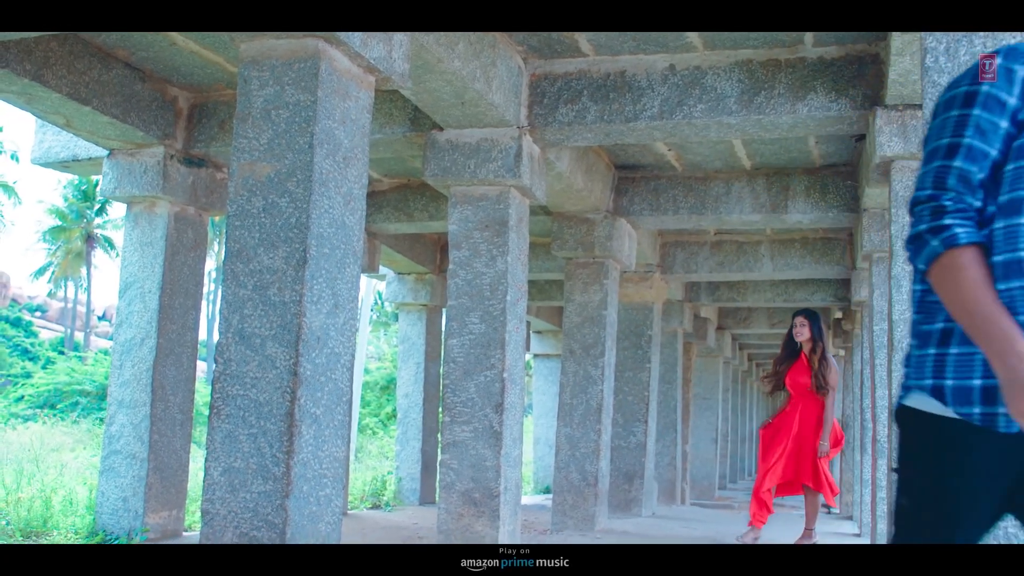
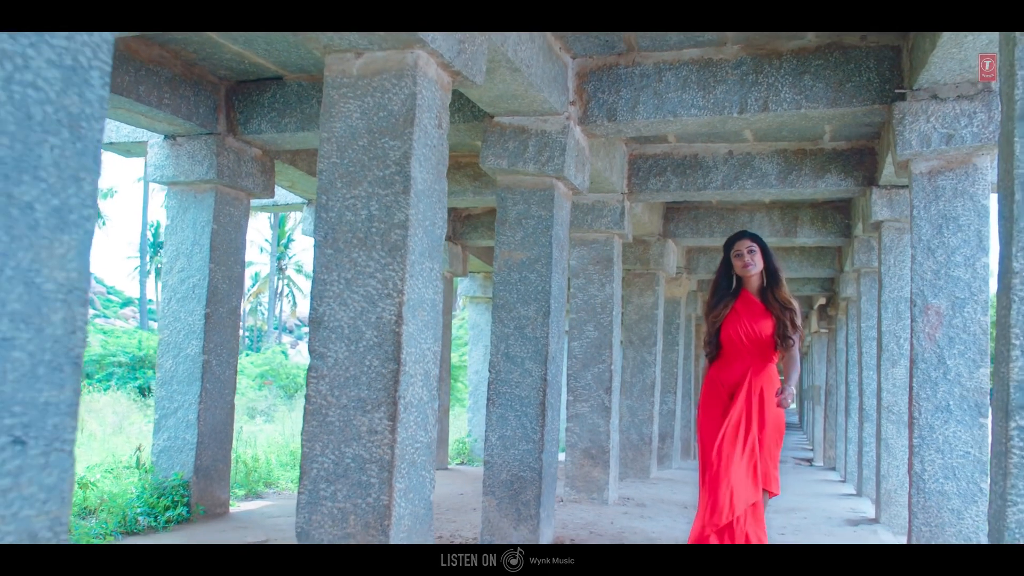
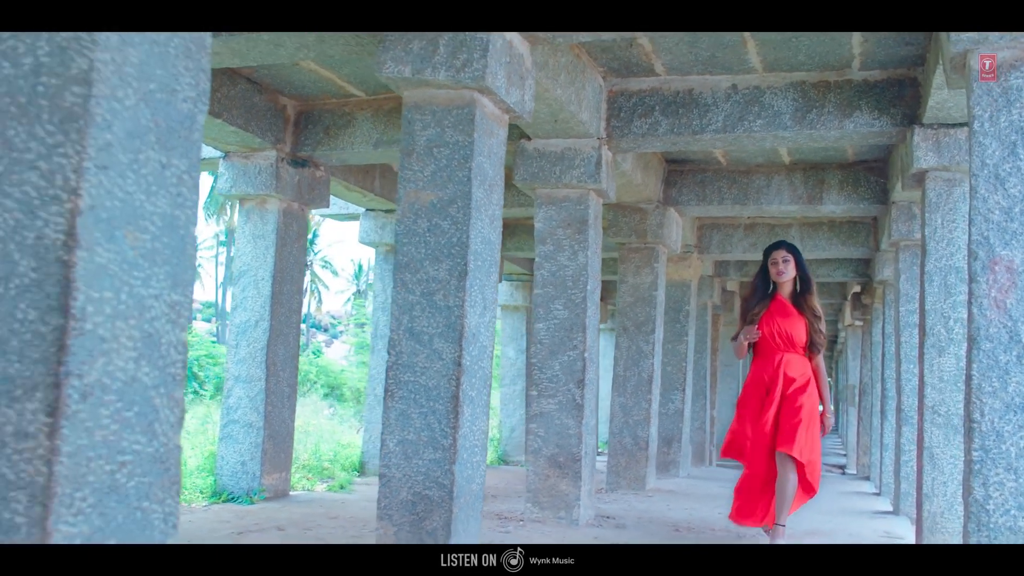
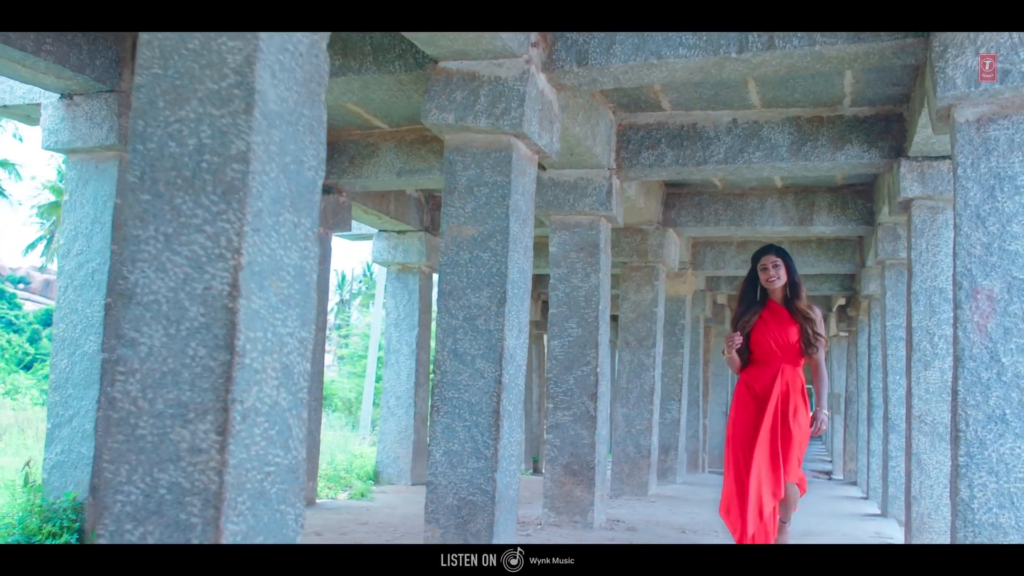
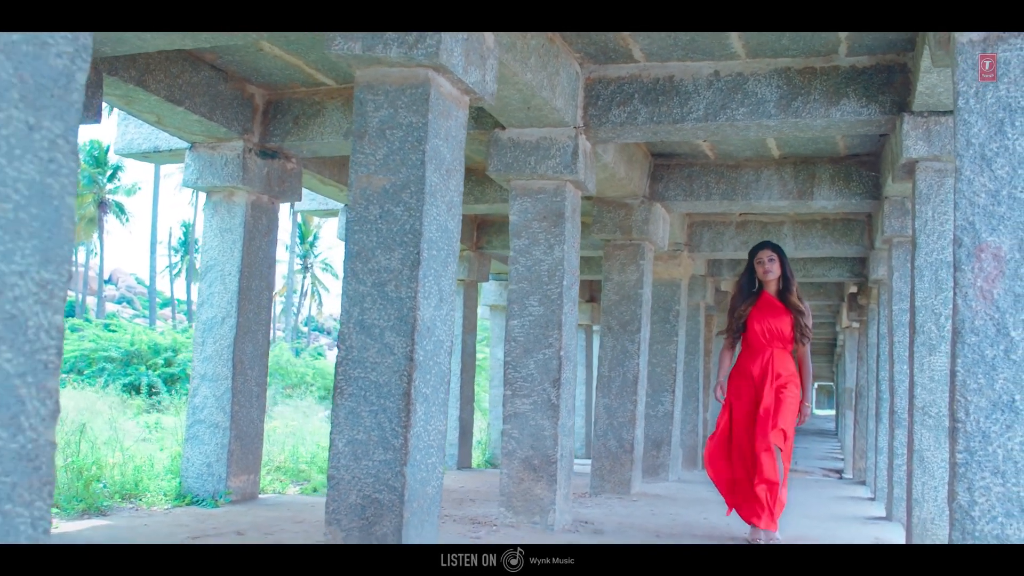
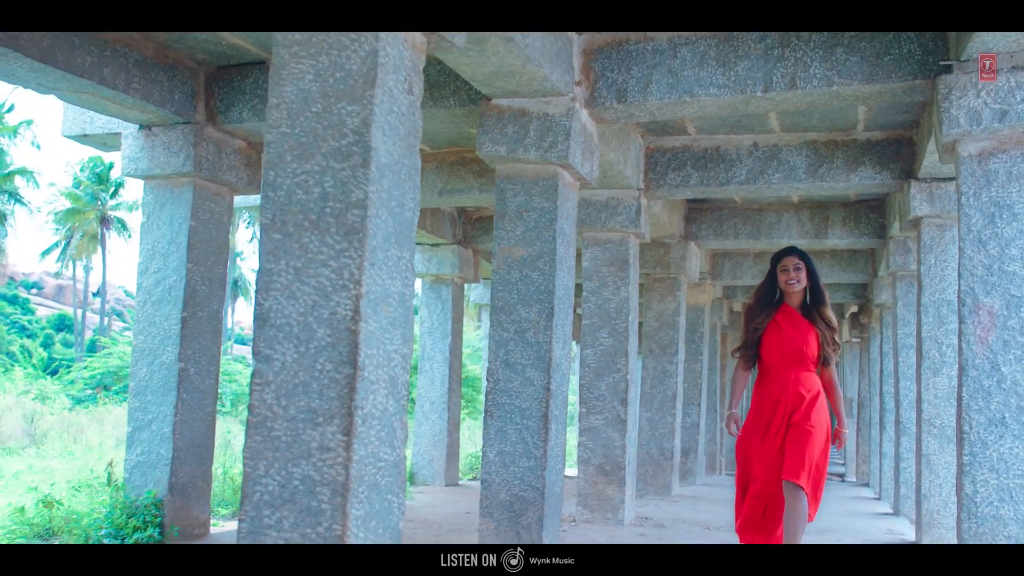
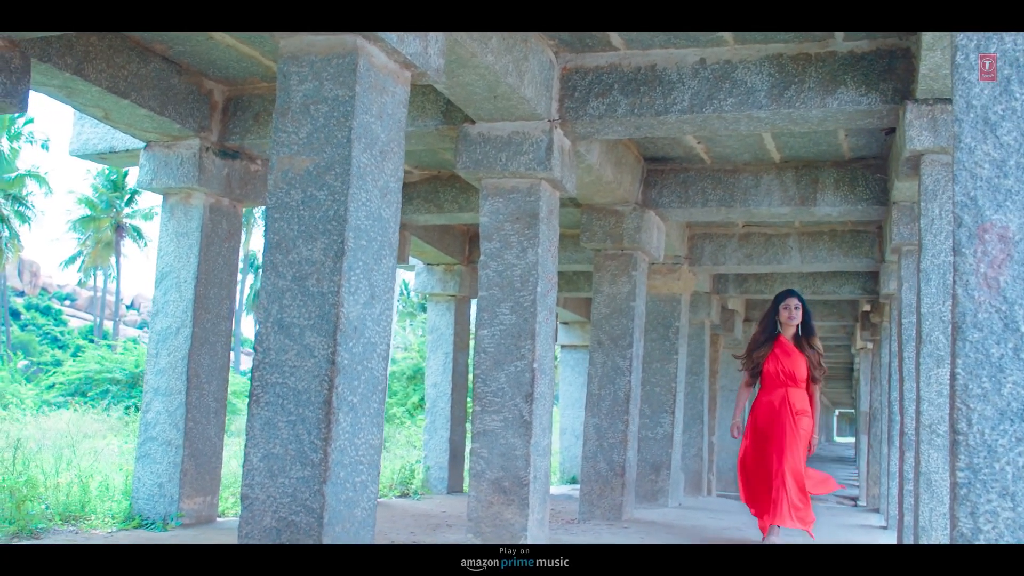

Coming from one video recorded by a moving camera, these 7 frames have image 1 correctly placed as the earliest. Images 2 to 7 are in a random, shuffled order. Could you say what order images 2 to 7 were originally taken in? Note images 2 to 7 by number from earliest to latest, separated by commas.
7, 5, 3, 4, 6, 2
